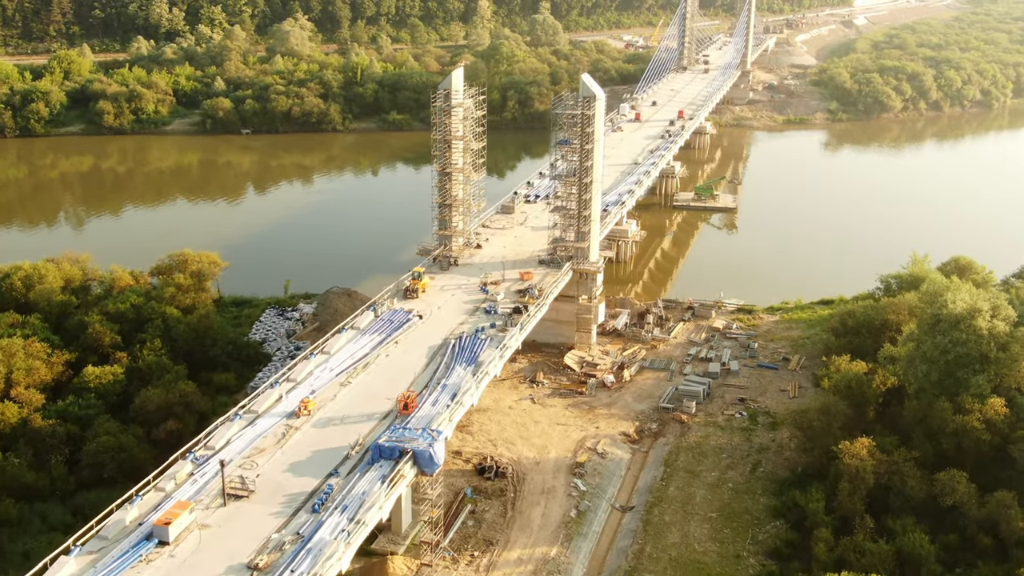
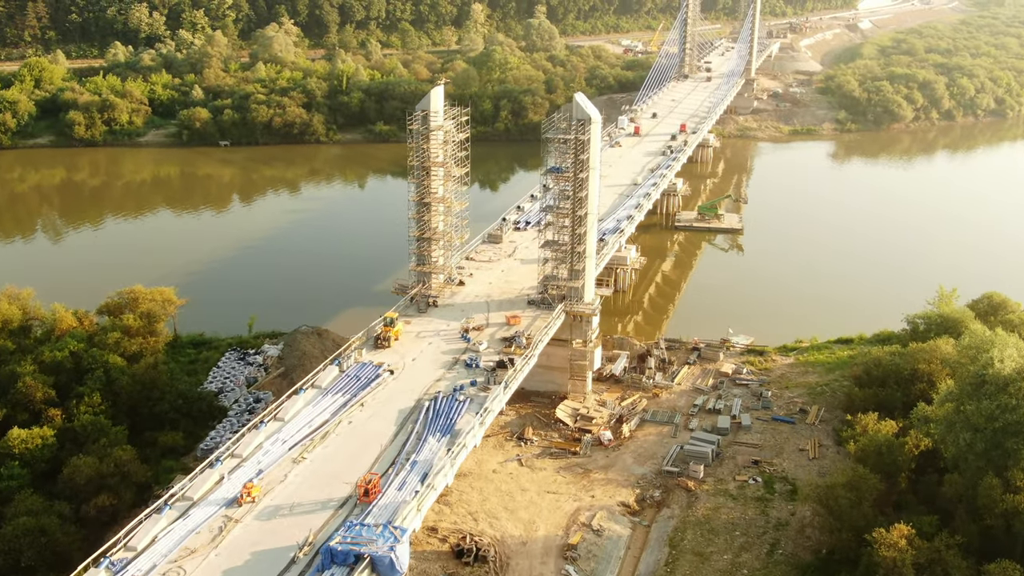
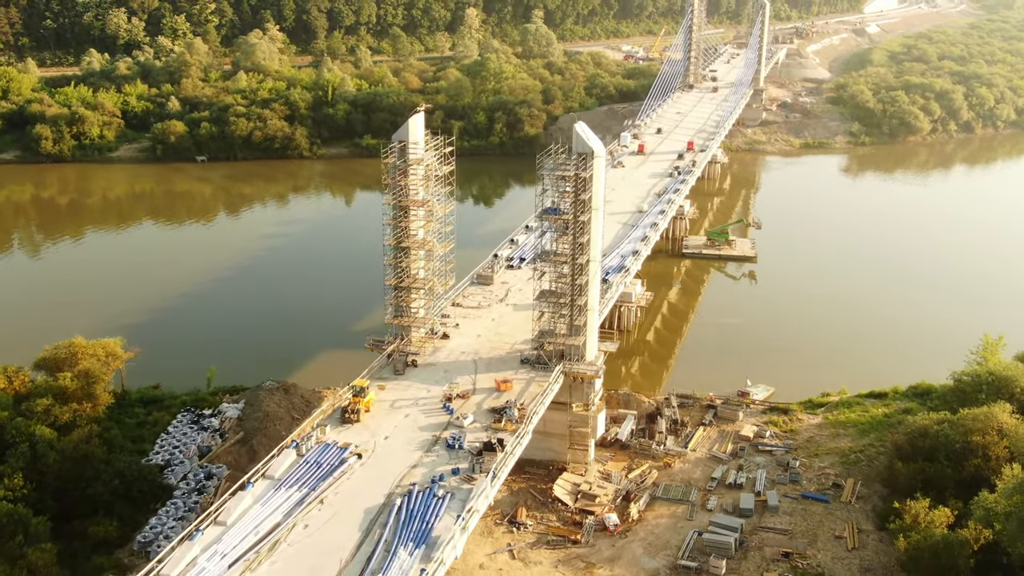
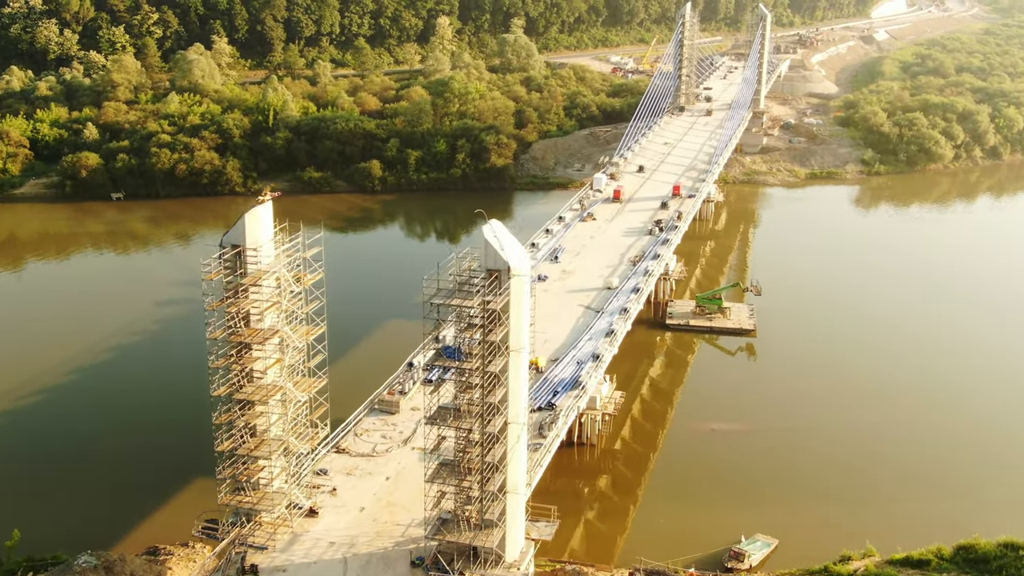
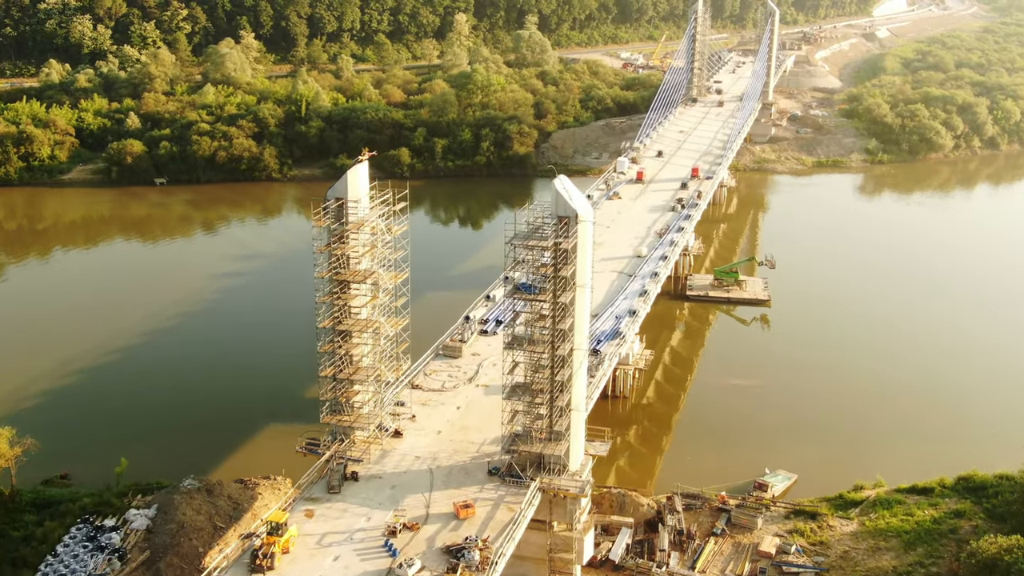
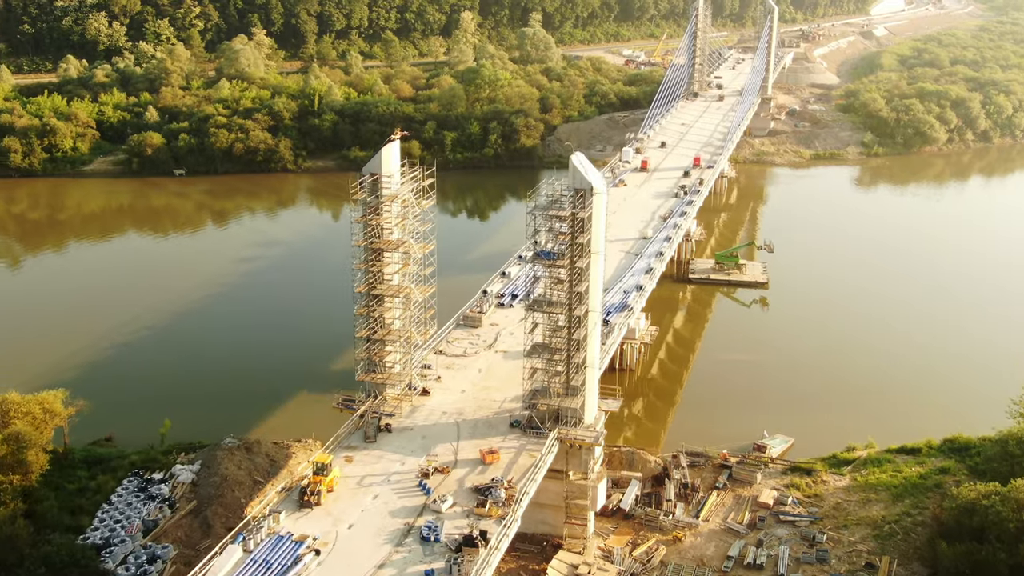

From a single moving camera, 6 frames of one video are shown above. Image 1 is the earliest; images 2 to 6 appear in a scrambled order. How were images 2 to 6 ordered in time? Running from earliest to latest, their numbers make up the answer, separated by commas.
2, 3, 6, 5, 4
